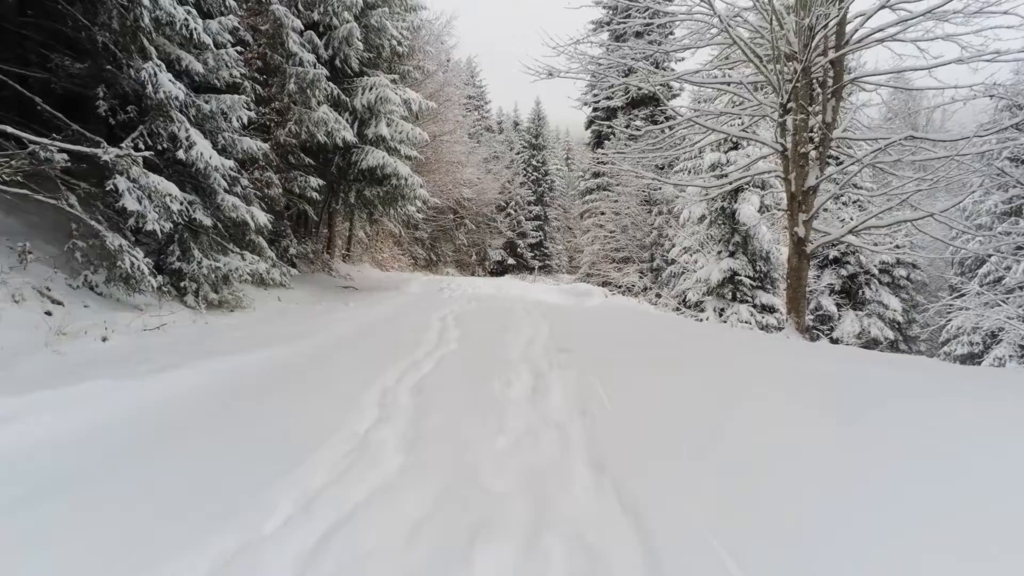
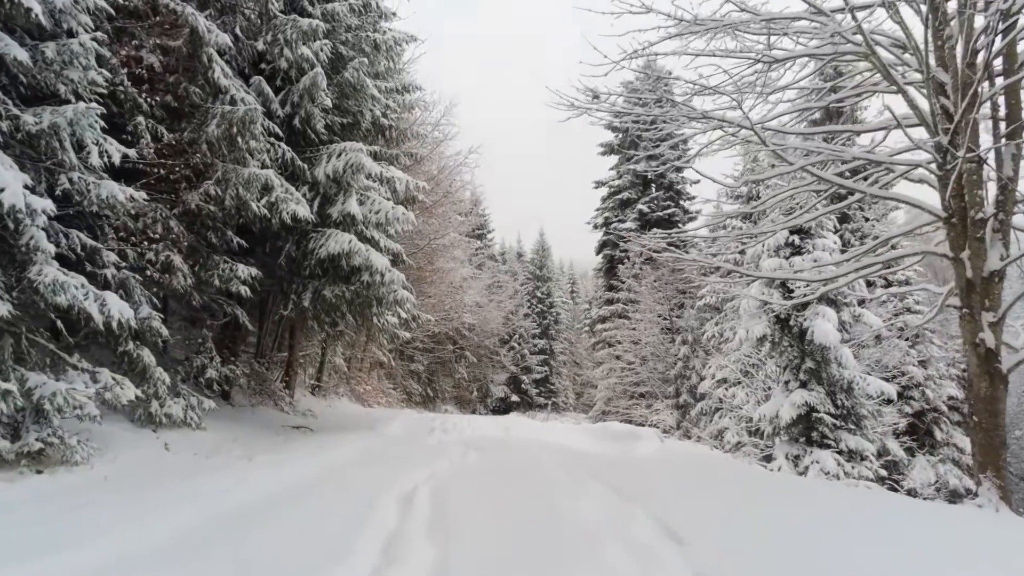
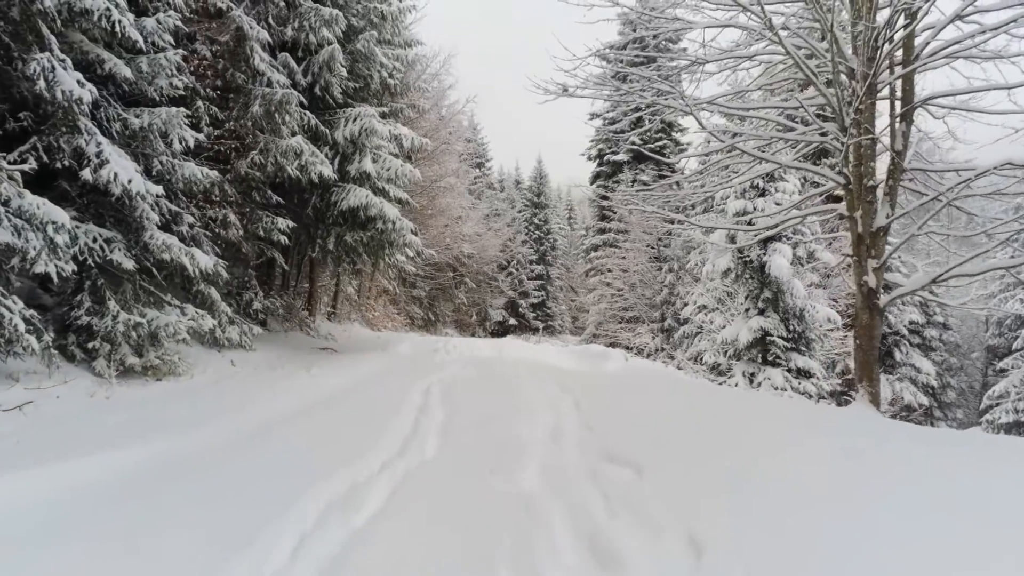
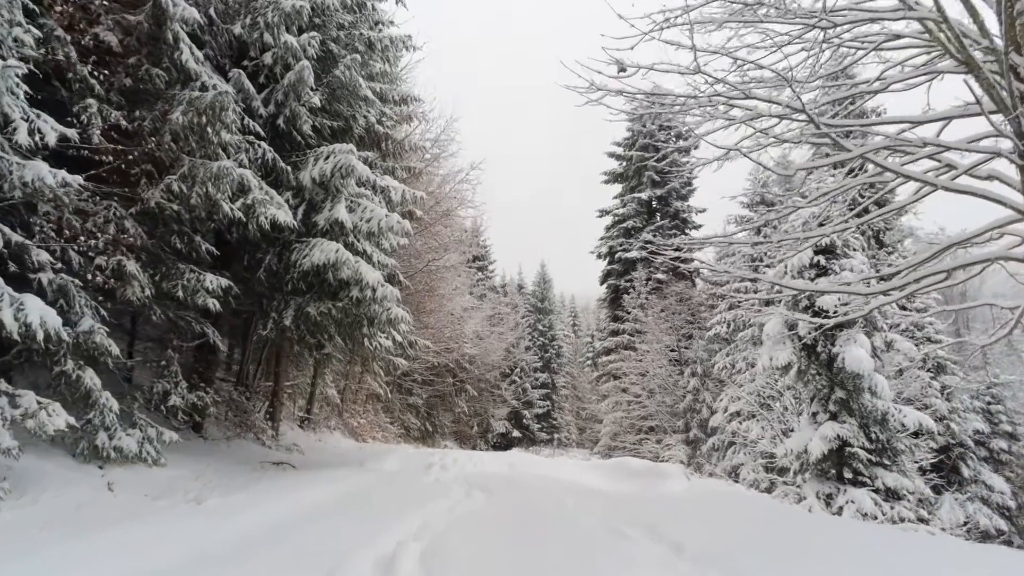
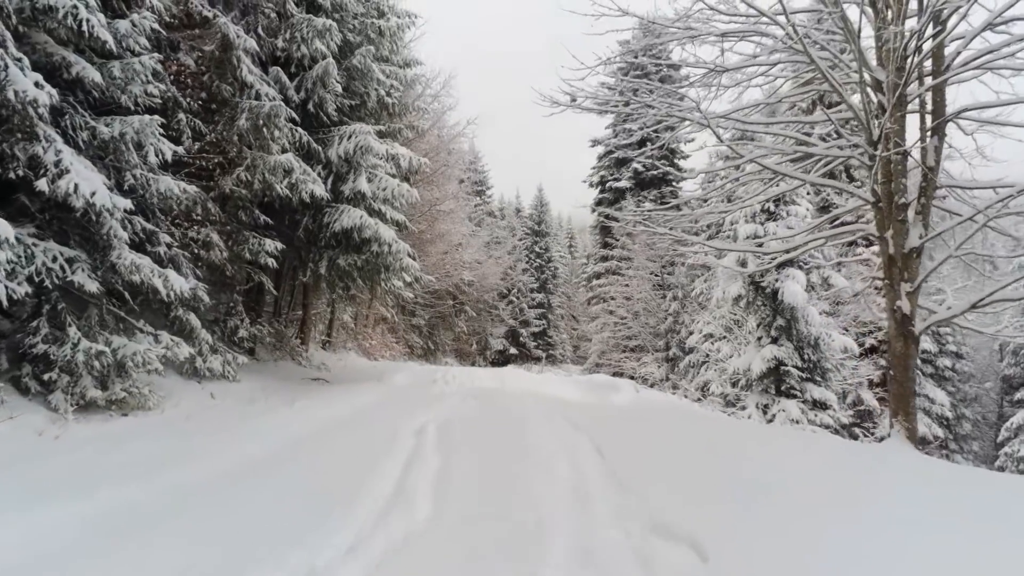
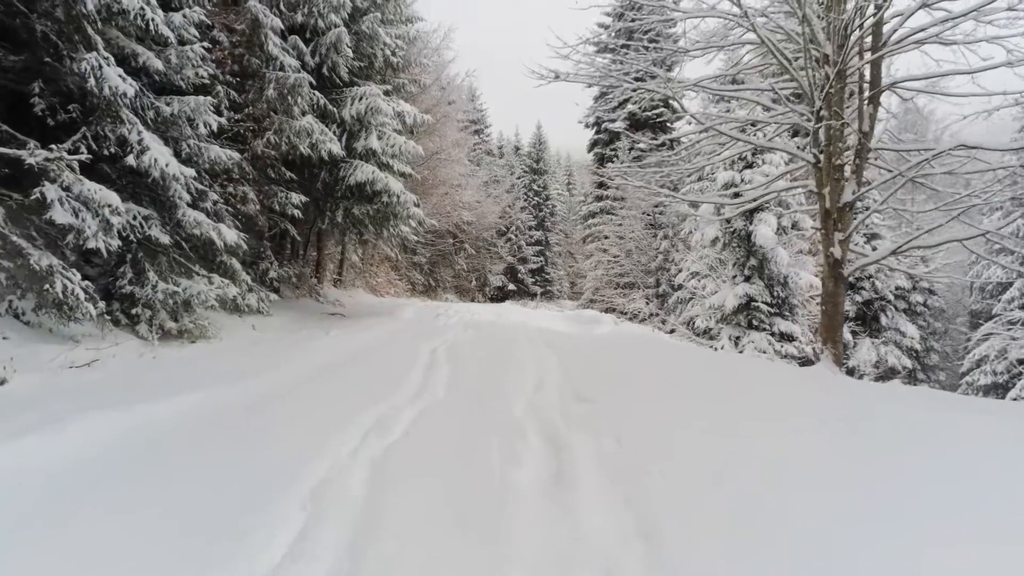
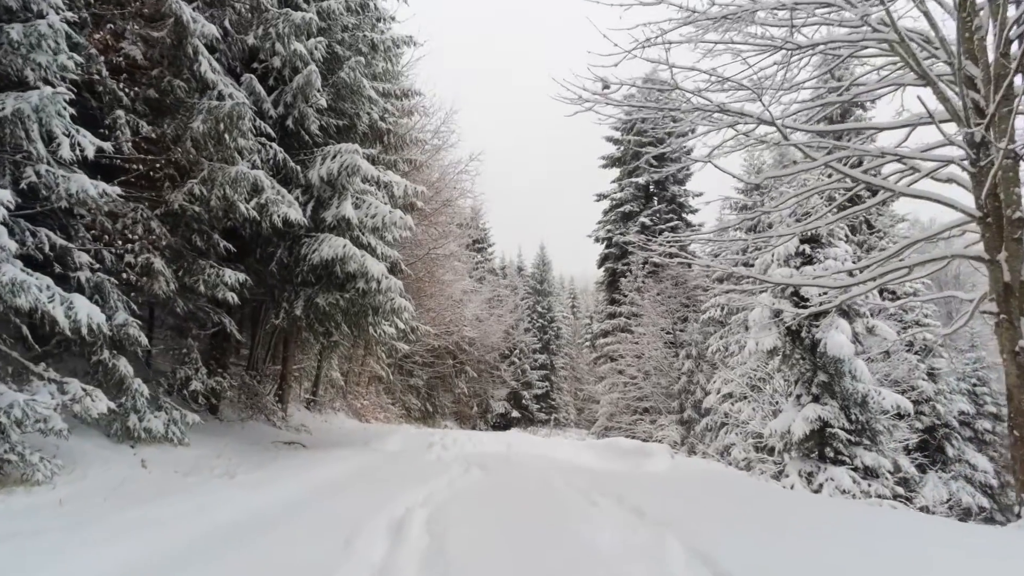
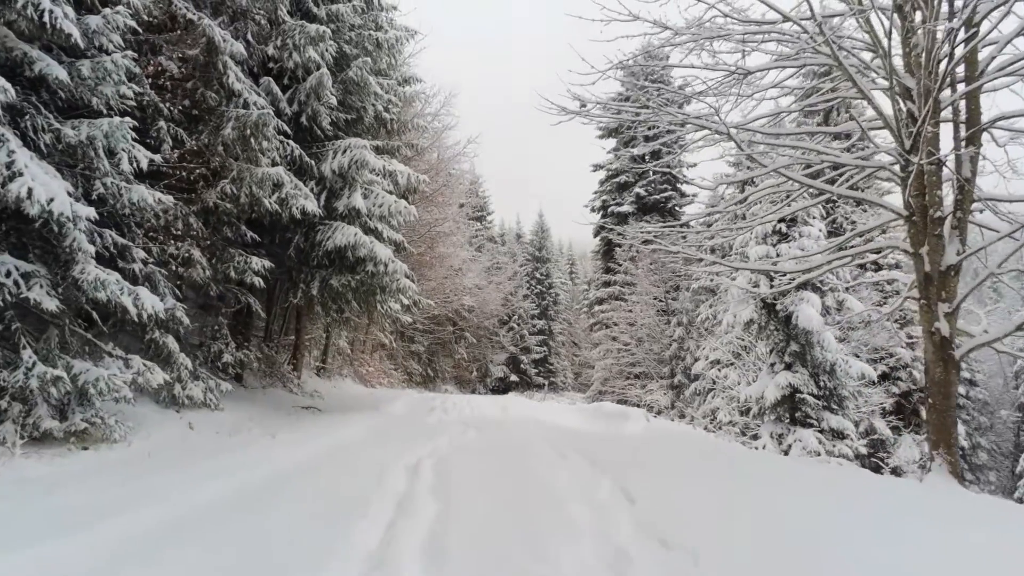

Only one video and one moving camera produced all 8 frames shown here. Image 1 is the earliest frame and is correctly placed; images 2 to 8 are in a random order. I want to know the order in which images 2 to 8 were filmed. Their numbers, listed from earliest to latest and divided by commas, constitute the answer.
6, 3, 5, 8, 2, 7, 4
